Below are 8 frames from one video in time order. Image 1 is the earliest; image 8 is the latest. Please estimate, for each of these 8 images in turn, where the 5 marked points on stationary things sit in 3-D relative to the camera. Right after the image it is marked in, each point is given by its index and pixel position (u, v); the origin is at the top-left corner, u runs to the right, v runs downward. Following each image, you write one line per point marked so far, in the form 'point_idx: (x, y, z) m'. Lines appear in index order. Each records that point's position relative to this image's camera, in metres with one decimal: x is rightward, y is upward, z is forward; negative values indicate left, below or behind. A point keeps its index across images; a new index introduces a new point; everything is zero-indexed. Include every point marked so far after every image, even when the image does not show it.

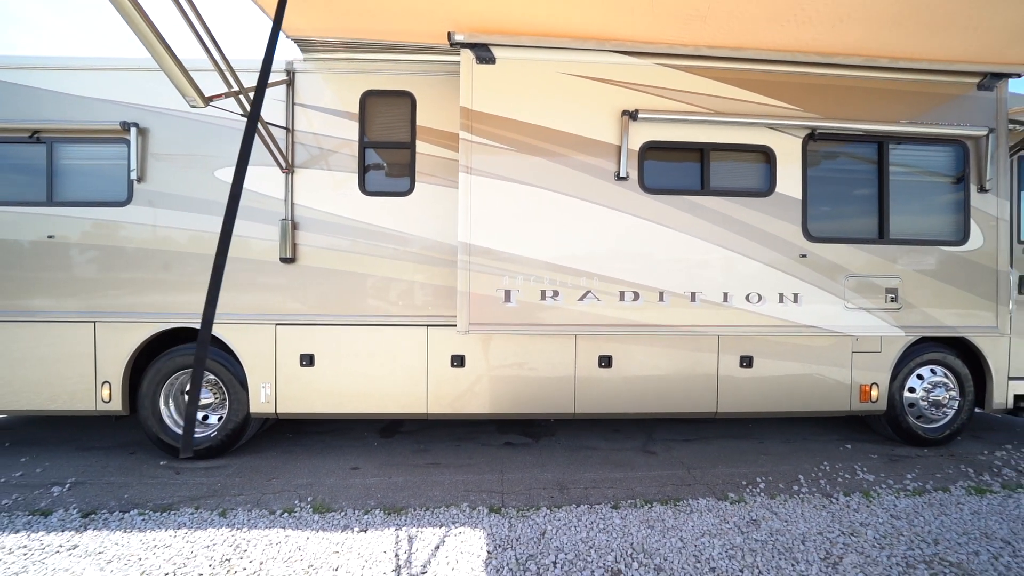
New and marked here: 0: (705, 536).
0: (+3.5, -4.5, +2.6) m
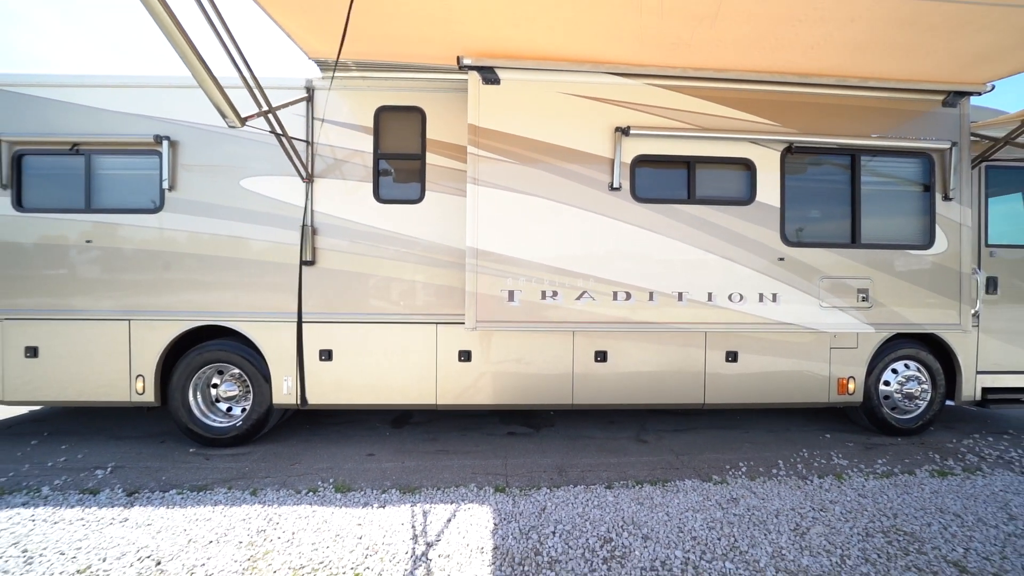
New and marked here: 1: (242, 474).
0: (+3.6, -4.5, +2.9) m
1: (-6.4, -4.4, +3.5) m
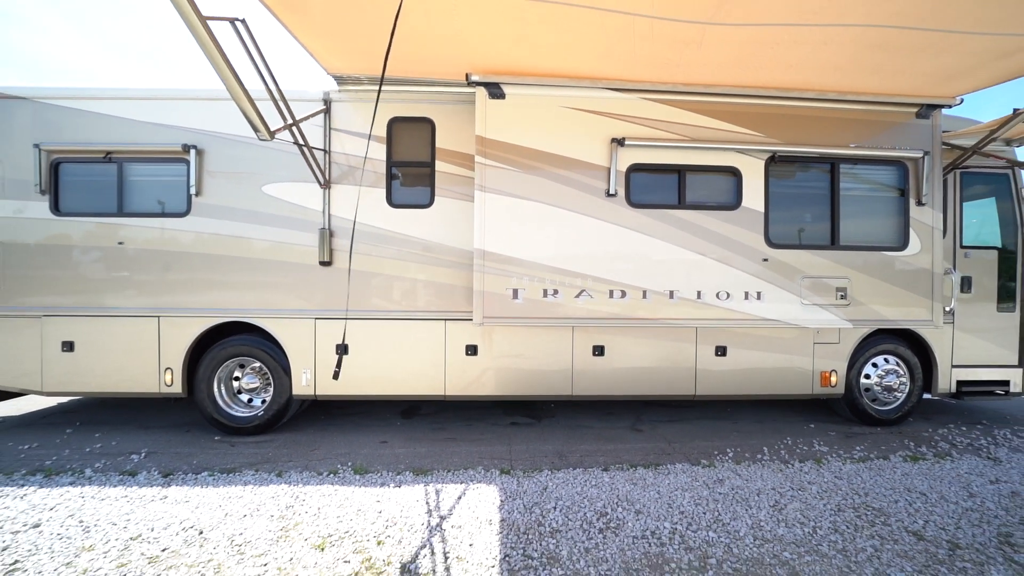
0: (+3.7, -4.4, +3.2) m
1: (-6.3, -4.4, +3.8) m
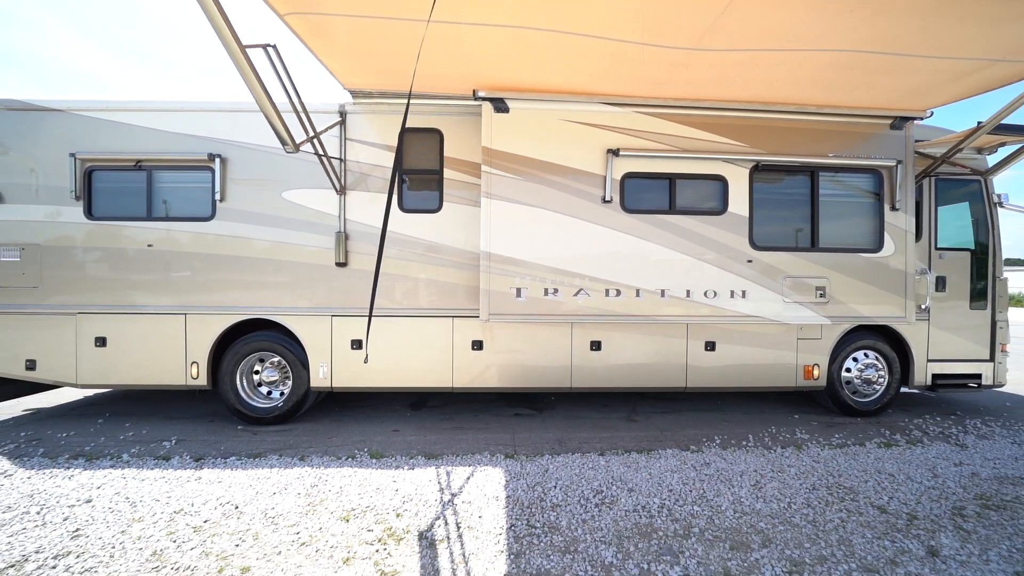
0: (+3.8, -4.4, +3.5) m
1: (-6.2, -4.3, +4.1) m
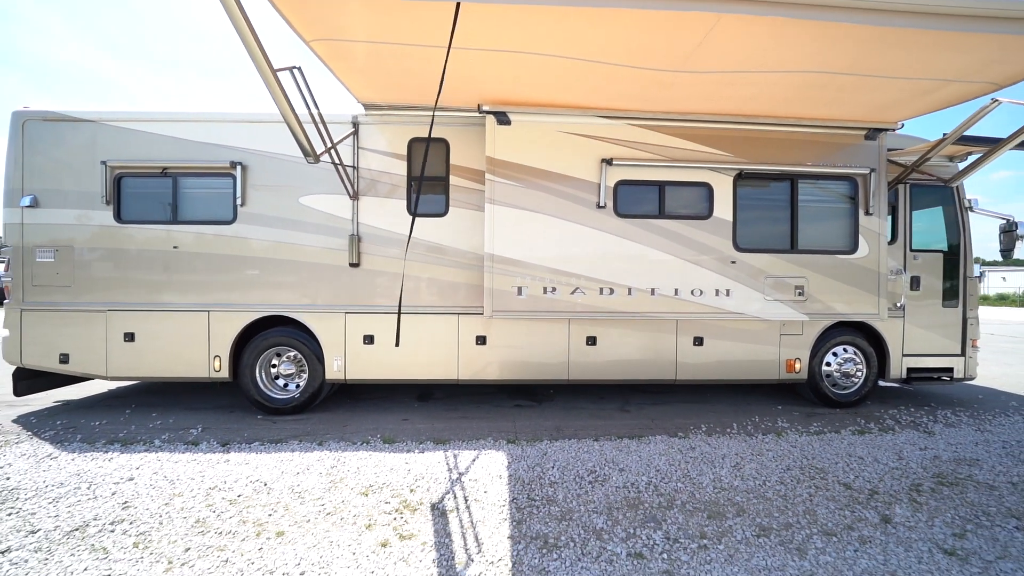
0: (+3.8, -4.4, +3.9) m
1: (-6.2, -4.3, +4.4) m
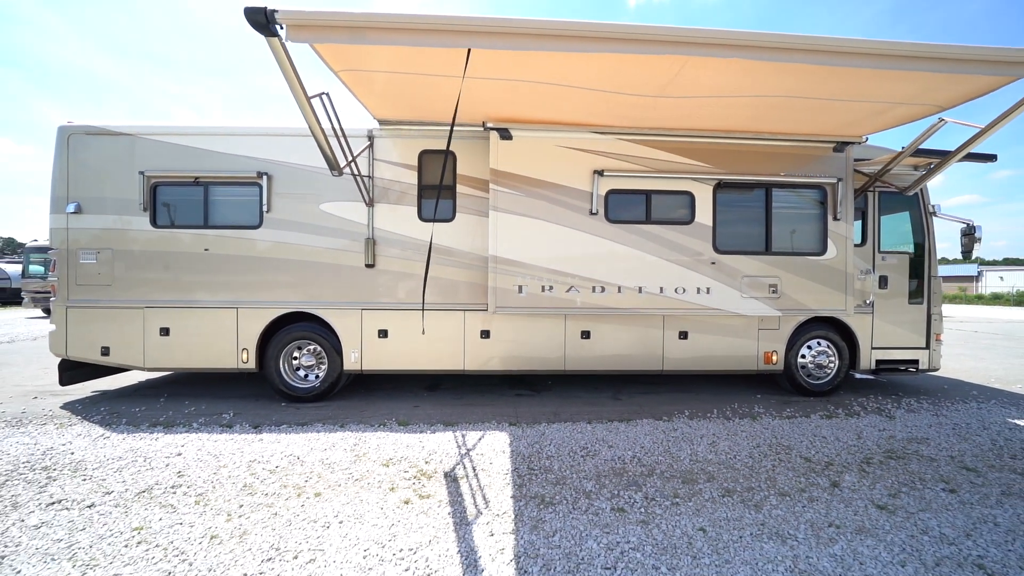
0: (+3.8, -4.3, +4.3) m
1: (-6.1, -4.3, +4.9) m
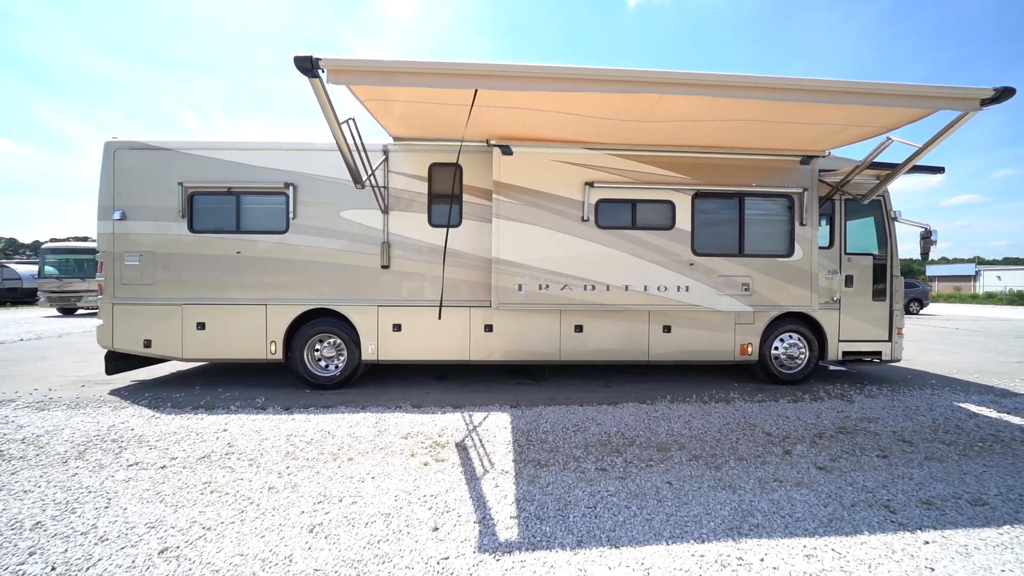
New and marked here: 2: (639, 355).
0: (+3.9, -4.3, +5.0) m
1: (-6.1, -4.2, +5.5) m
2: (+5.3, -2.8, +6.1) m
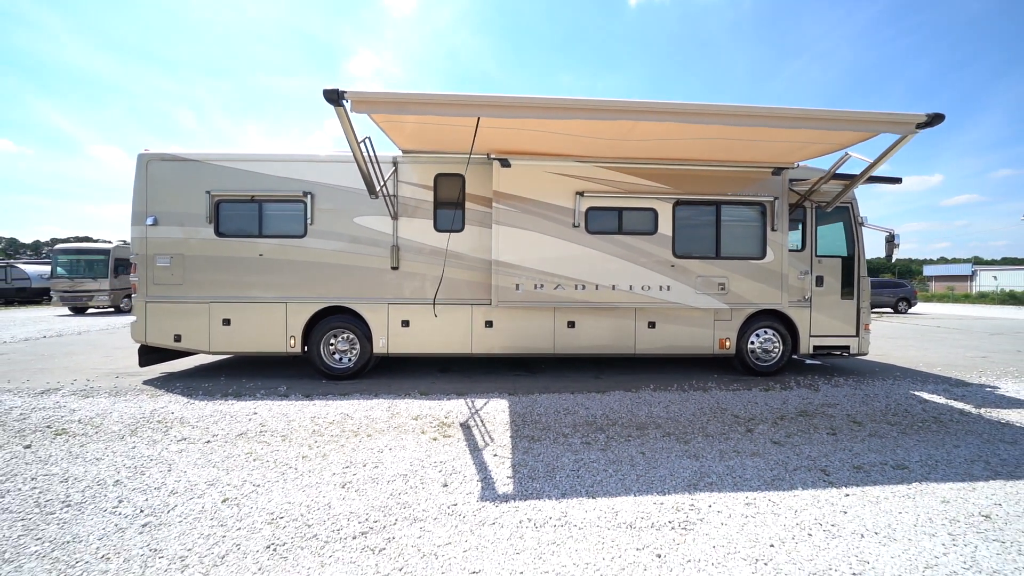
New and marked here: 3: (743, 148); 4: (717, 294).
0: (+3.8, -4.2, +5.5) m
1: (-6.2, -4.2, +6.0) m
2: (+5.2, -2.7, +6.7) m
3: (+8.7, +5.5, +5.6) m
4: (+9.0, -0.3, +6.4) m
